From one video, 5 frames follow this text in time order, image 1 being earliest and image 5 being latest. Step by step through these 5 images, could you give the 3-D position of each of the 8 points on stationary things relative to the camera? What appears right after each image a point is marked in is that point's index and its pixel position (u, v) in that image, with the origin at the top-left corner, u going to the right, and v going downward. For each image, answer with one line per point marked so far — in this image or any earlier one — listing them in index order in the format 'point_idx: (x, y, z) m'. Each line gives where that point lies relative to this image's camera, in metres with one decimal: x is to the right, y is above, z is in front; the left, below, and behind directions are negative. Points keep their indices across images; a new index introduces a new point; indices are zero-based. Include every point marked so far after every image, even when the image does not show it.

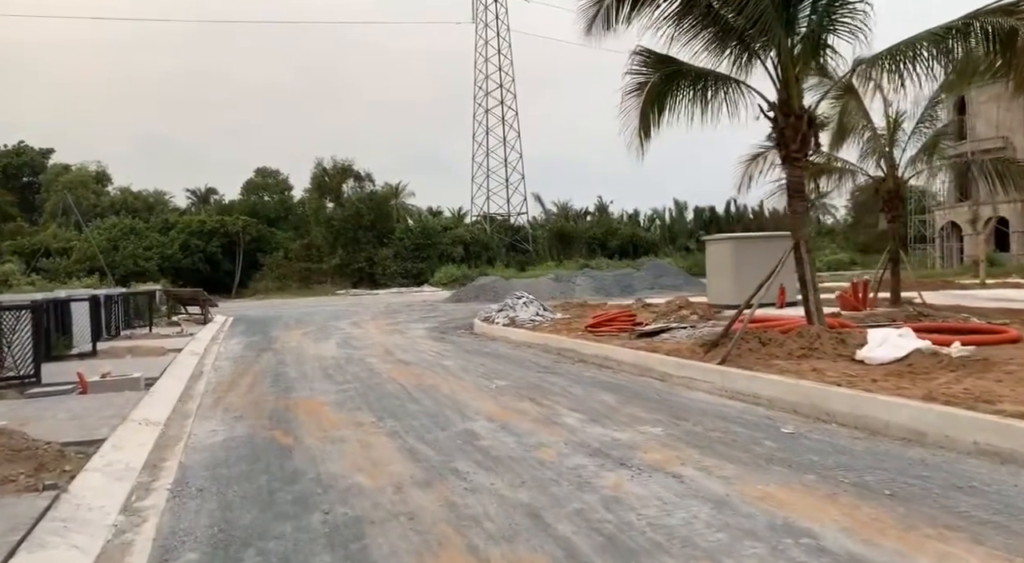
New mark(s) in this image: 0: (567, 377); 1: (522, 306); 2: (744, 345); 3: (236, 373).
0: (+0.8, -1.4, +10.5) m
1: (+0.3, -0.6, +18.9) m
2: (+3.2, -0.9, +9.9) m
3: (-5.1, -1.7, +12.9) m
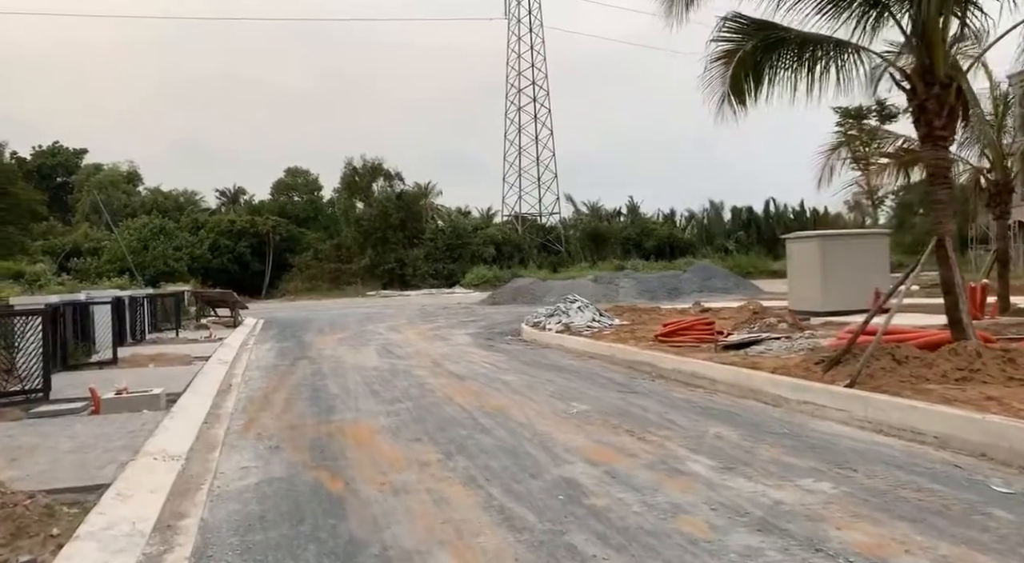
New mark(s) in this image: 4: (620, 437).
0: (+1.8, -1.5, +8.9) m
1: (+1.6, -0.7, +17.3) m
2: (+4.2, -1.0, +8.2) m
3: (-4.0, -1.7, +11.5) m
4: (+1.0, -1.5, +6.7) m
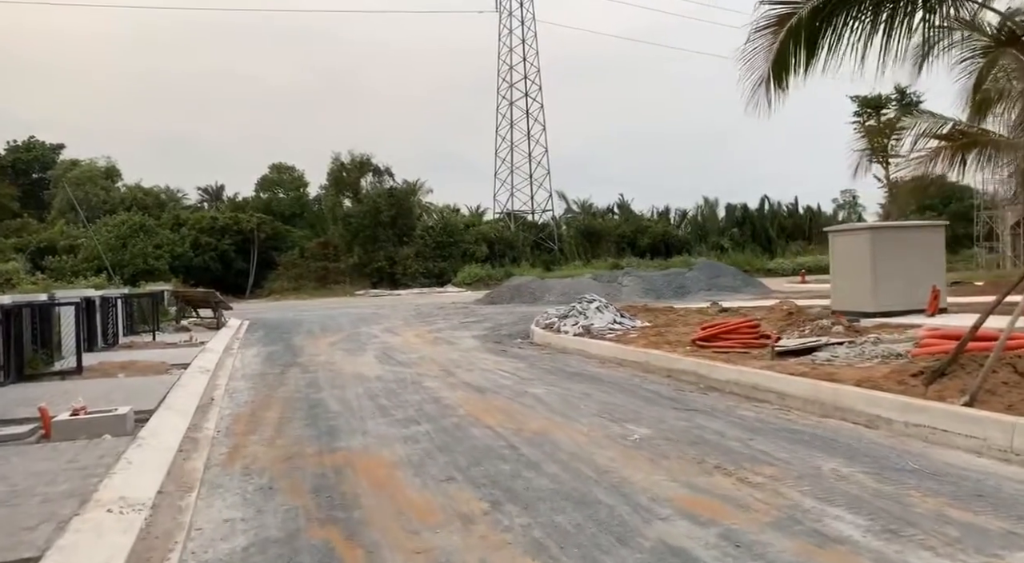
0: (+2.2, -1.4, +7.4) m
1: (+1.9, -0.7, +15.9) m
2: (+4.6, -0.9, +6.8) m
3: (-3.6, -1.7, +10.0) m
4: (+1.5, -1.4, +5.2) m
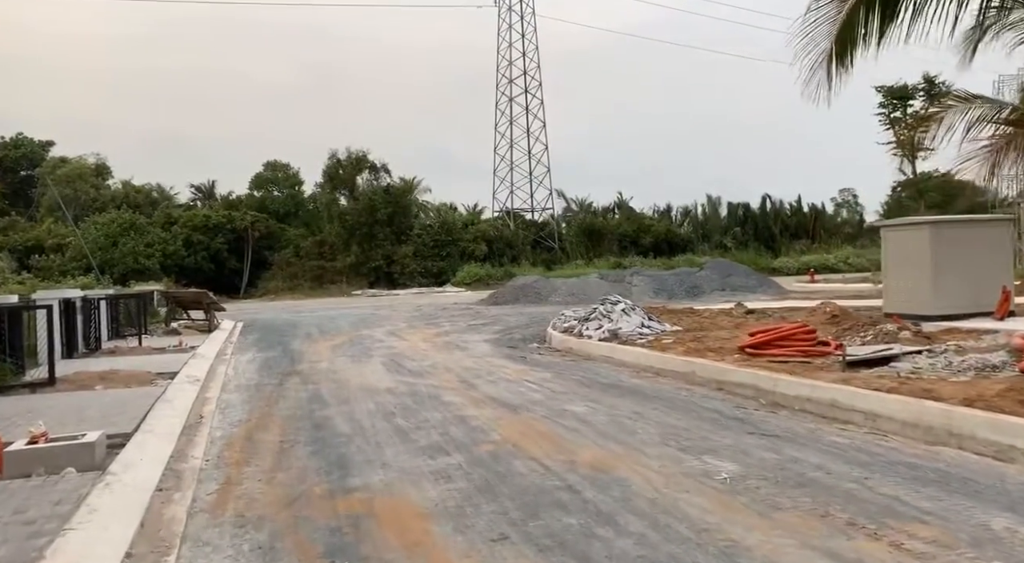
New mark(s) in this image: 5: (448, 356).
0: (+2.7, -1.4, +6.2) m
1: (+2.2, -0.7, +14.6) m
2: (+5.1, -0.9, +5.6) m
3: (-3.2, -1.7, +8.7) m
4: (+1.9, -1.5, +4.0) m
5: (-1.3, -1.4, +13.7) m
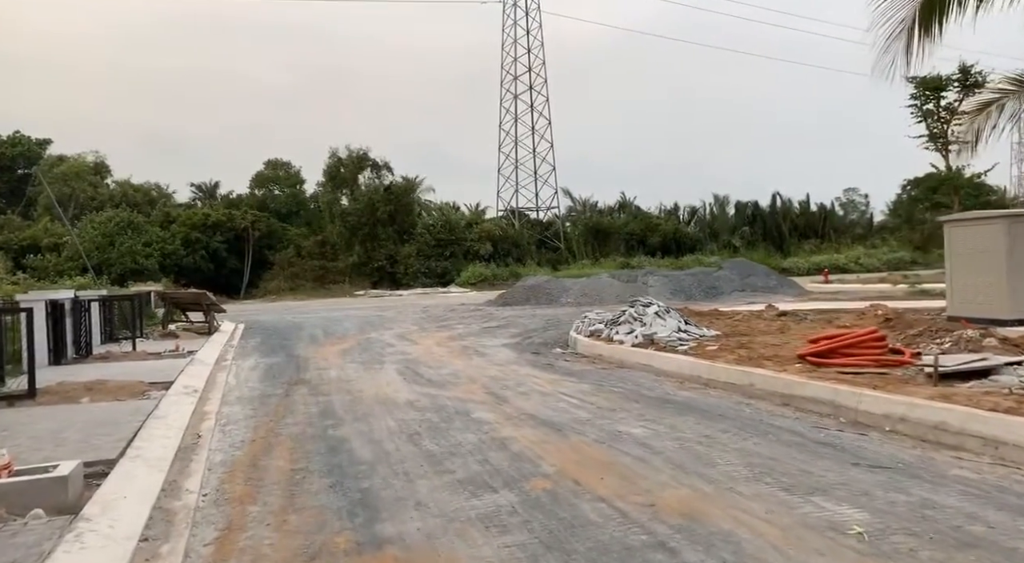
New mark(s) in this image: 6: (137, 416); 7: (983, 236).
0: (+3.1, -1.5, +5.1) m
1: (+2.7, -0.7, +13.5) m
2: (+5.5, -0.9, +4.4) m
3: (-2.8, -1.7, +7.6) m
4: (+2.4, -1.5, +2.9) m
5: (-0.8, -1.4, +12.6) m
6: (-4.6, -1.6, +8.5) m
7: (+7.2, +0.7, +10.8) m
